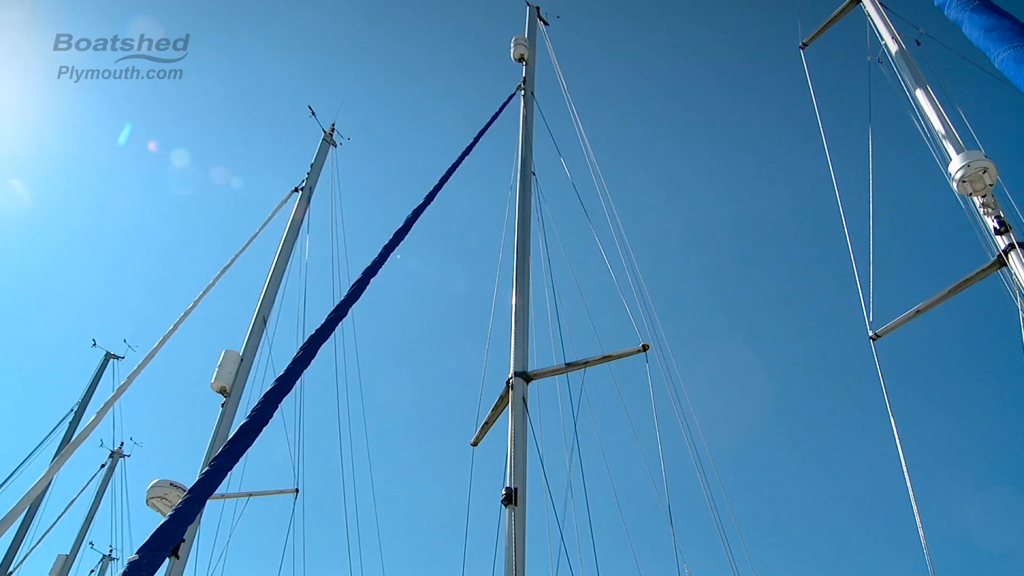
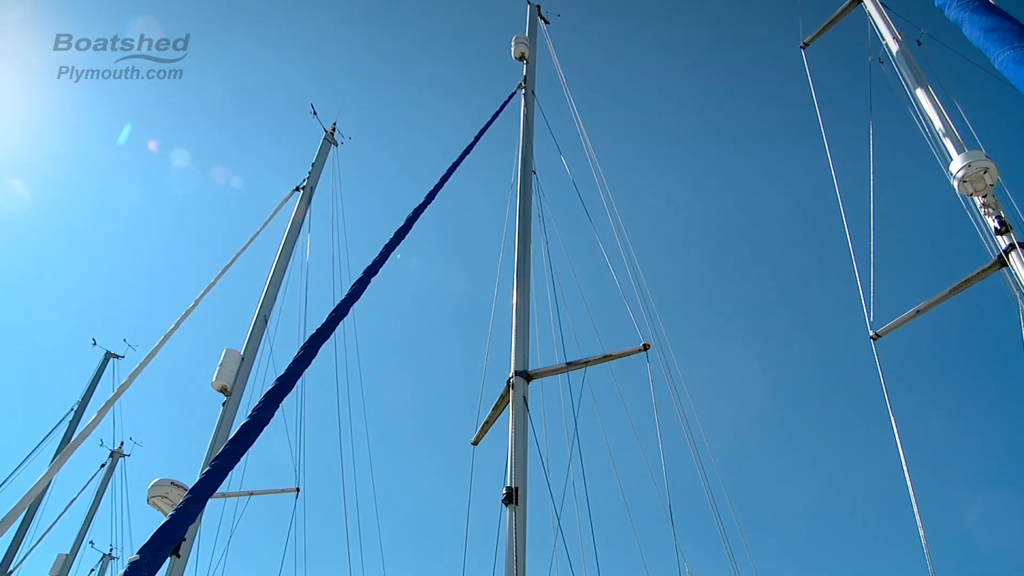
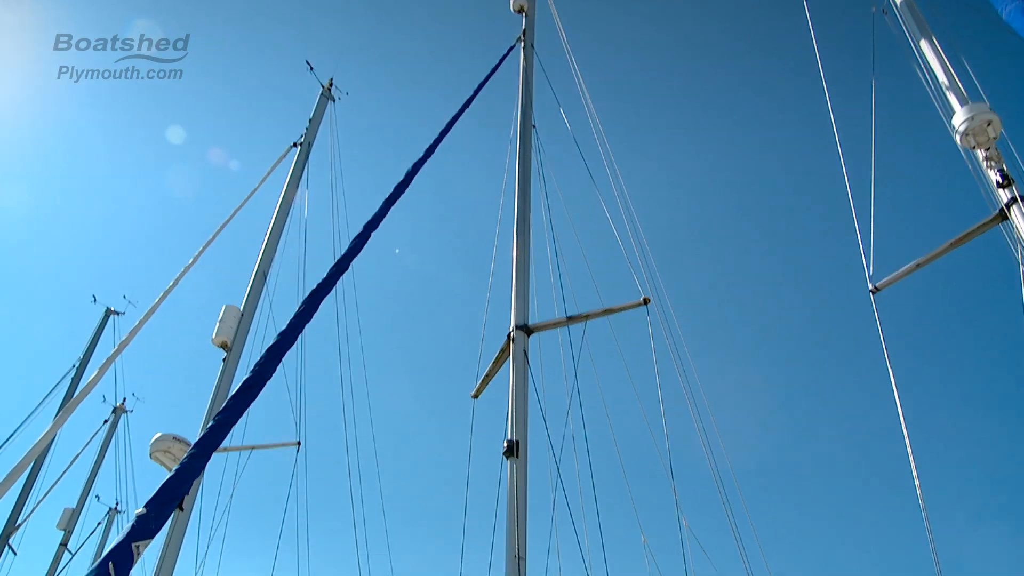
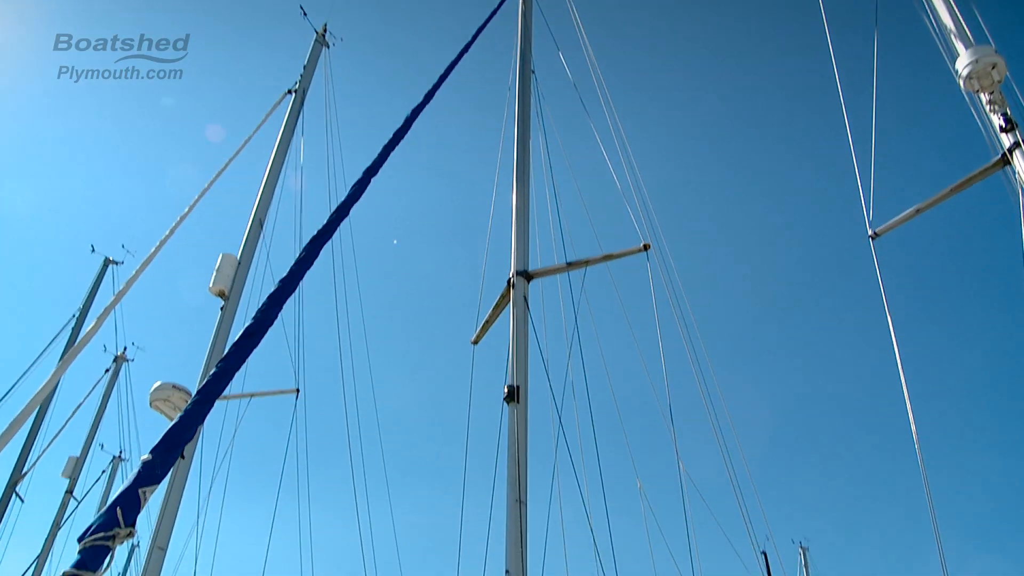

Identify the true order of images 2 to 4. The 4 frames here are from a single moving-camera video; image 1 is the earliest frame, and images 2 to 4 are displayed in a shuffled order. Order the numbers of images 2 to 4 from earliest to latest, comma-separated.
2, 3, 4
